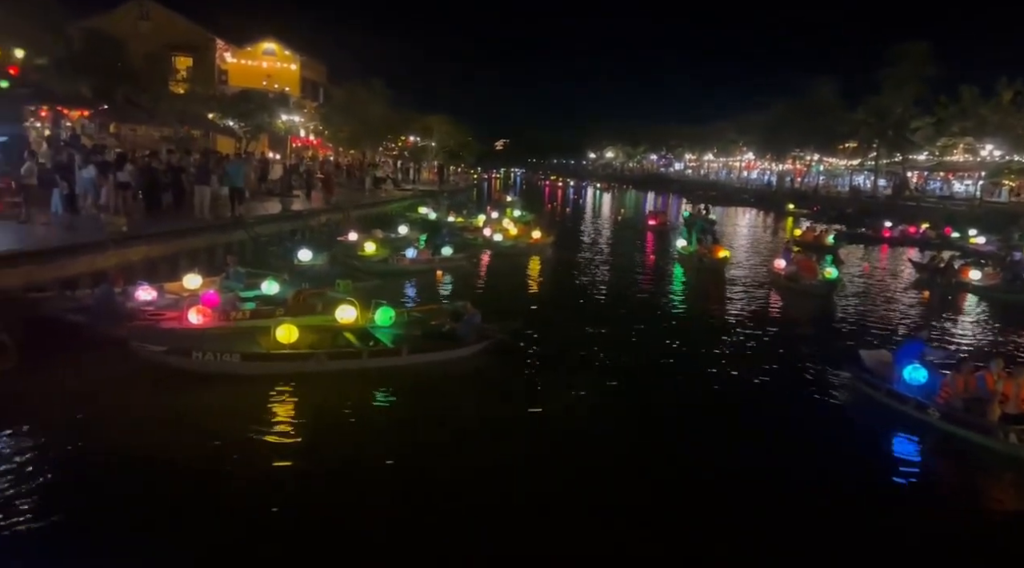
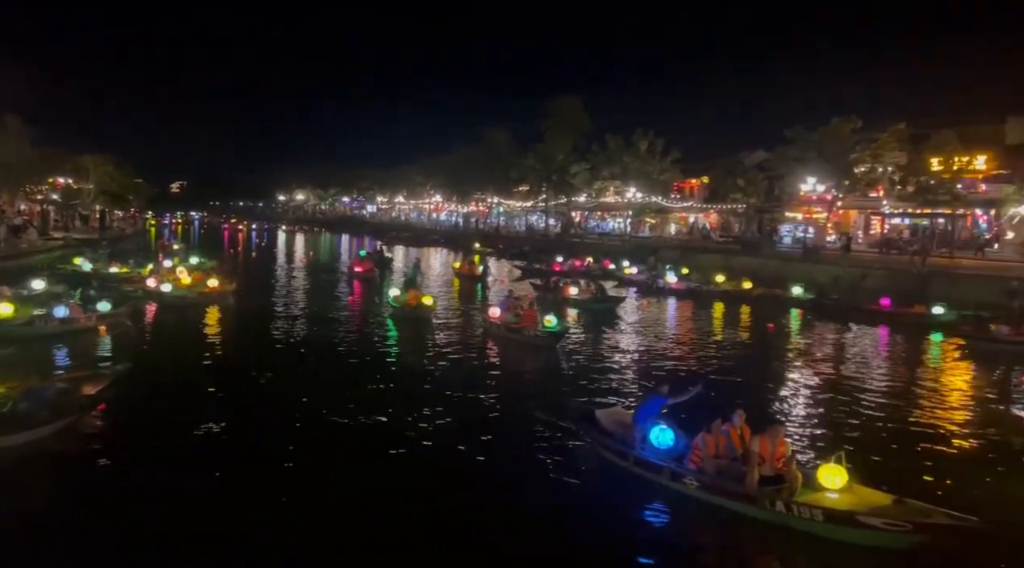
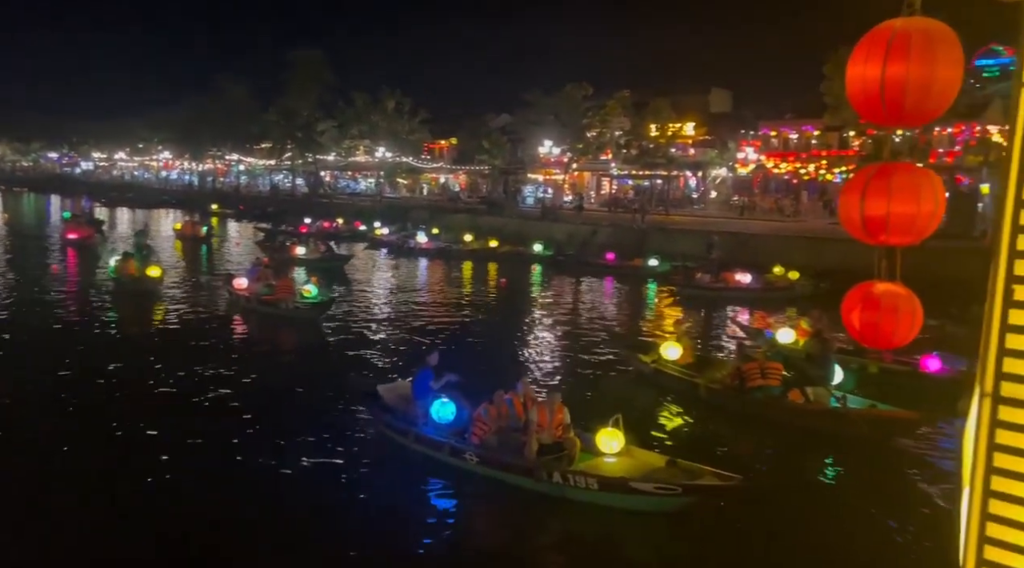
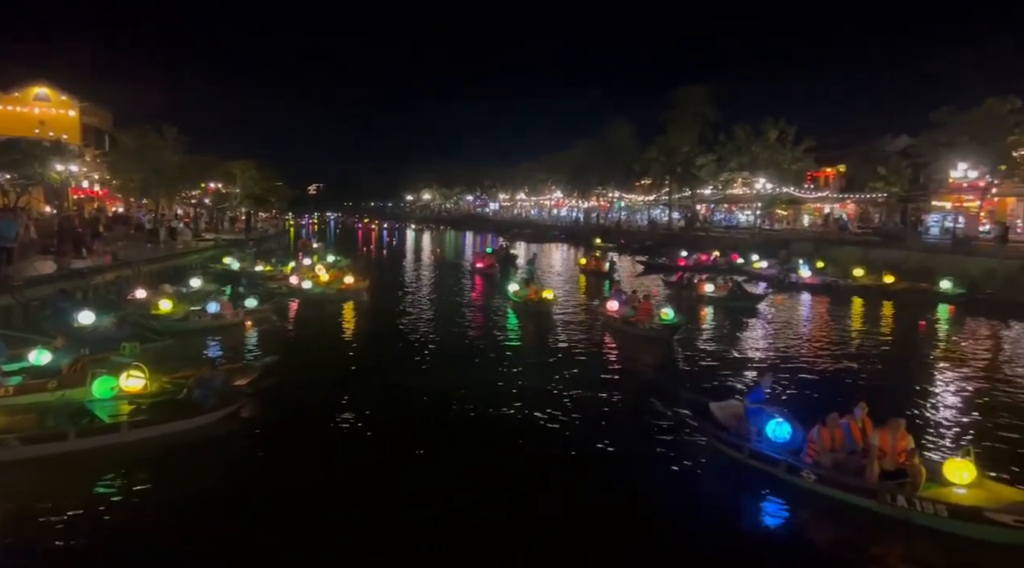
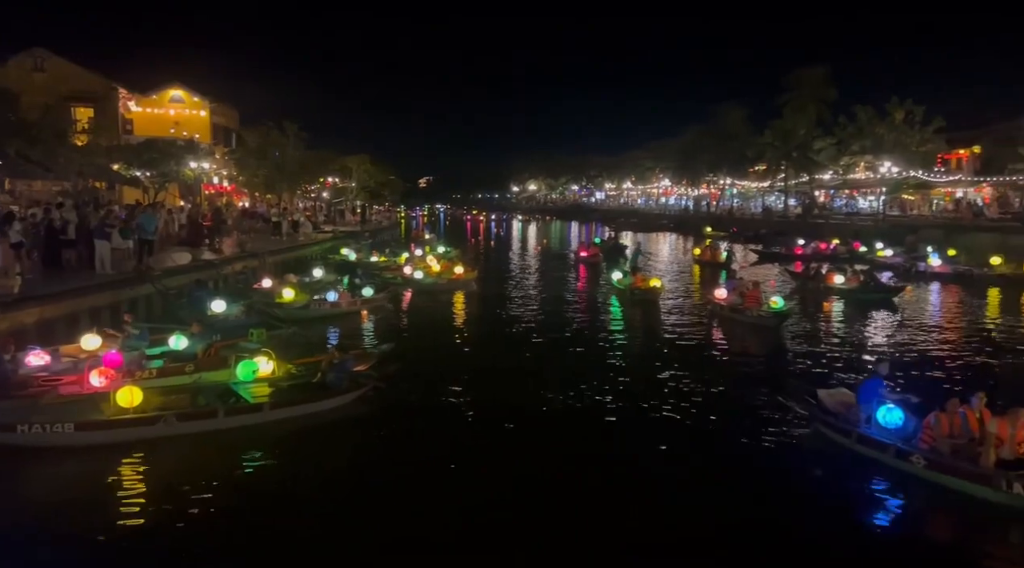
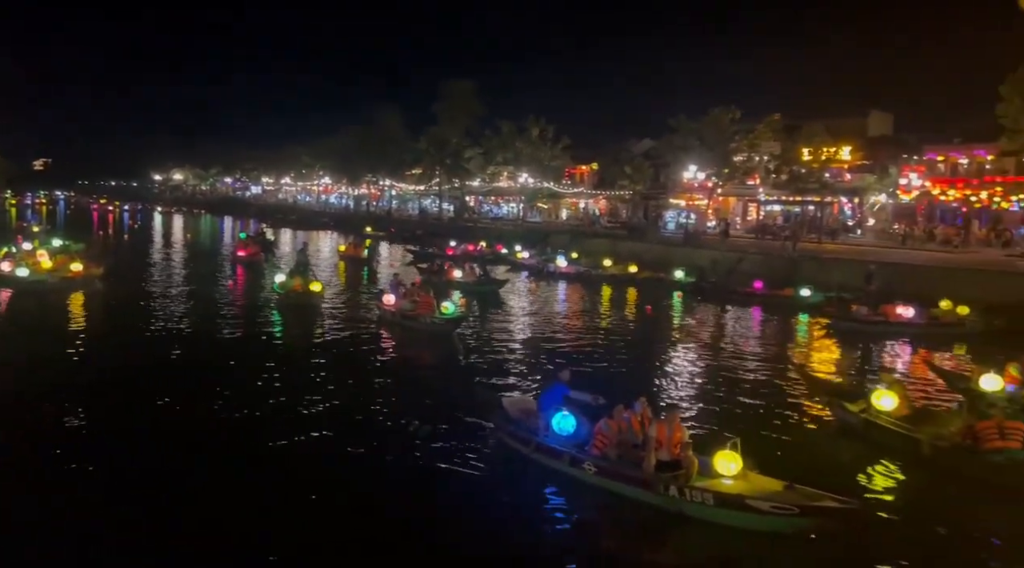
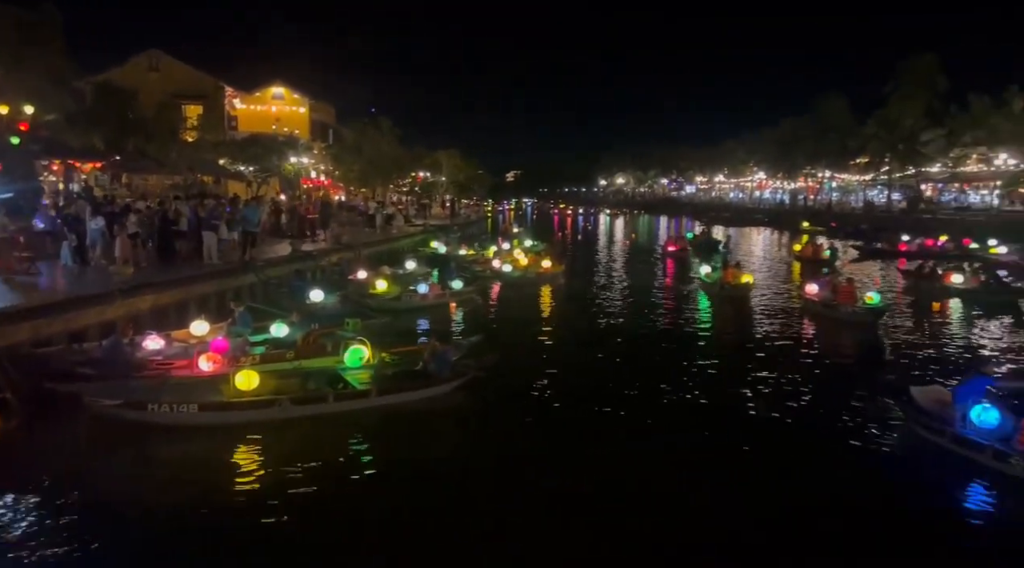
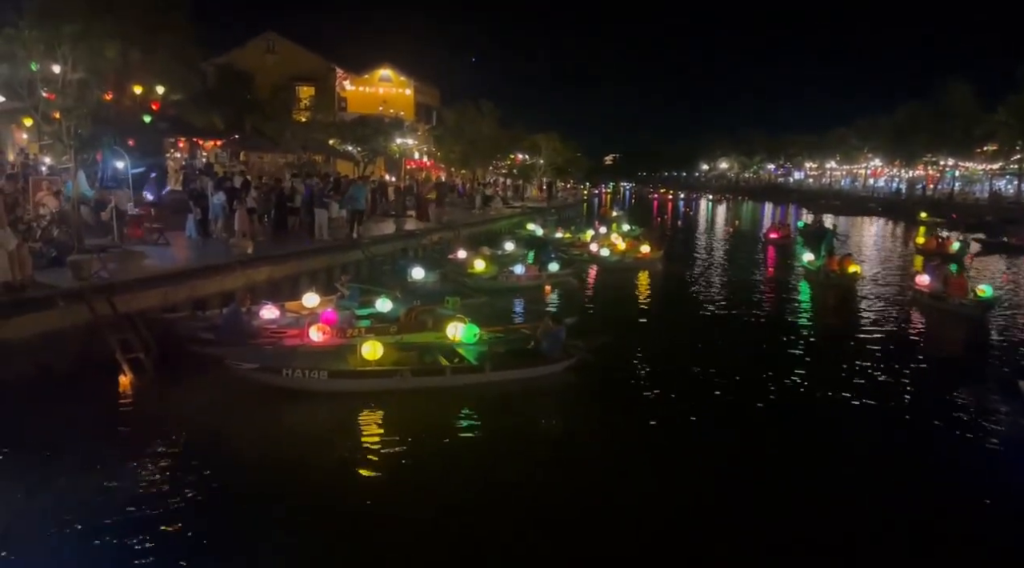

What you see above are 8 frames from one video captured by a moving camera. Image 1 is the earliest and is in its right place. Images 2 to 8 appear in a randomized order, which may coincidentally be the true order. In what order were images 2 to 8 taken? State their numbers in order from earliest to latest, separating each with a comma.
8, 7, 5, 4, 2, 6, 3
